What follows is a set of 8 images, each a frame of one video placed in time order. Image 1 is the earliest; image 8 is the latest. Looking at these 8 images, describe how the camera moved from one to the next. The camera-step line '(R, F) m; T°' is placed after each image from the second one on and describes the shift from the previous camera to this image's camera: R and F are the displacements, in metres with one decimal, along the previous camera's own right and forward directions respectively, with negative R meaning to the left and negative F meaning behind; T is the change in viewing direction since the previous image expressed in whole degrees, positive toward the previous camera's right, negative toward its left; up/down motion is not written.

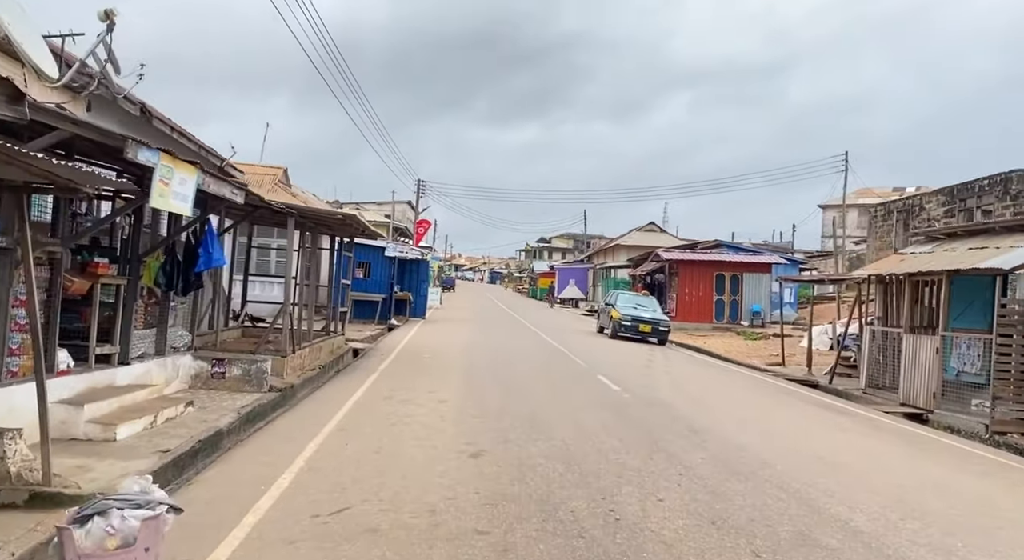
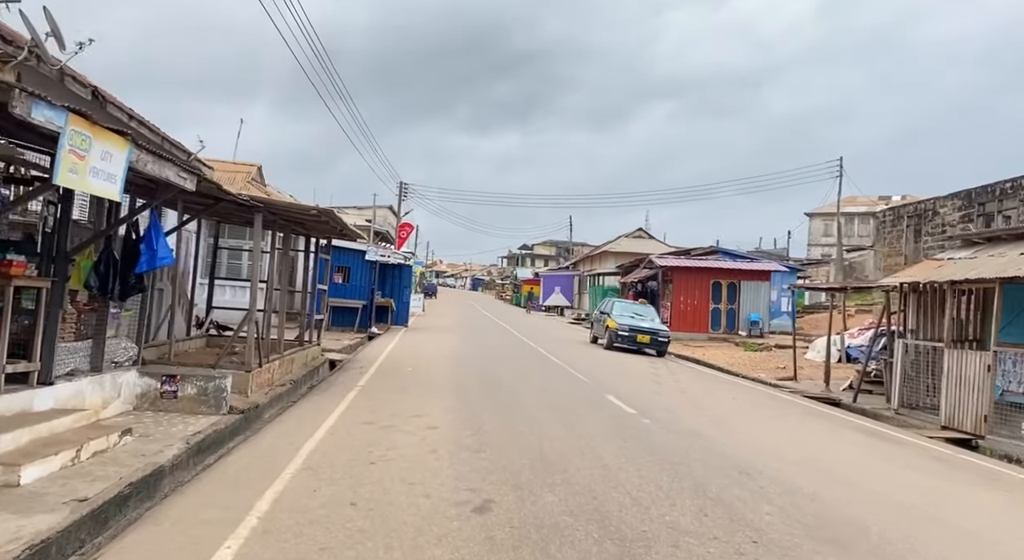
(-0.3, +1.1) m; +2°
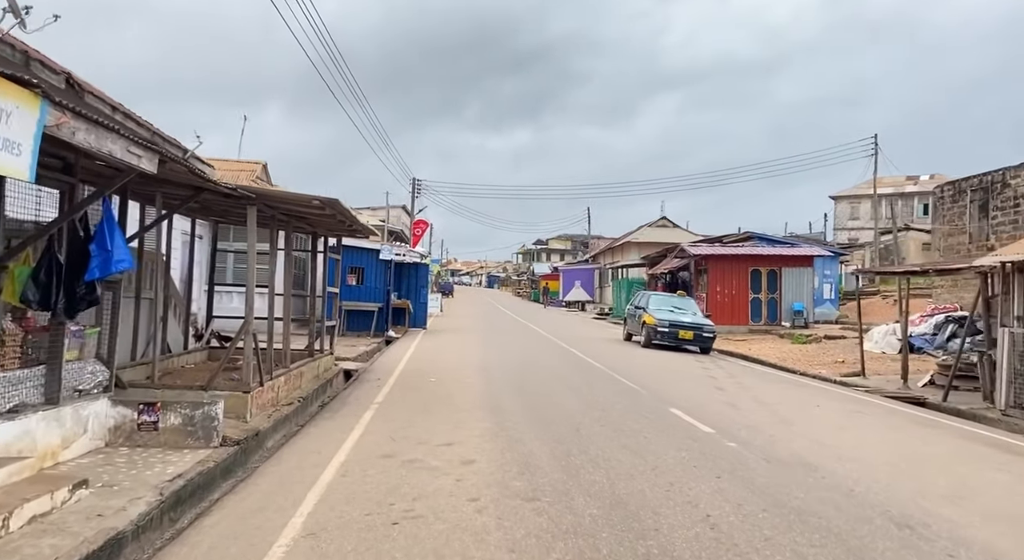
(-0.3, +1.4) m; -1°
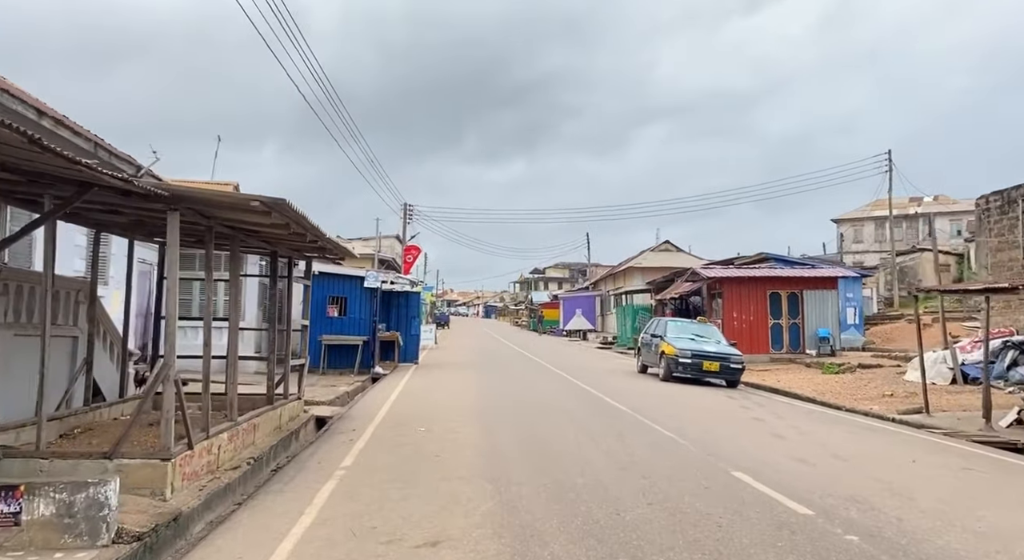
(-0.1, +1.8) m; 0°
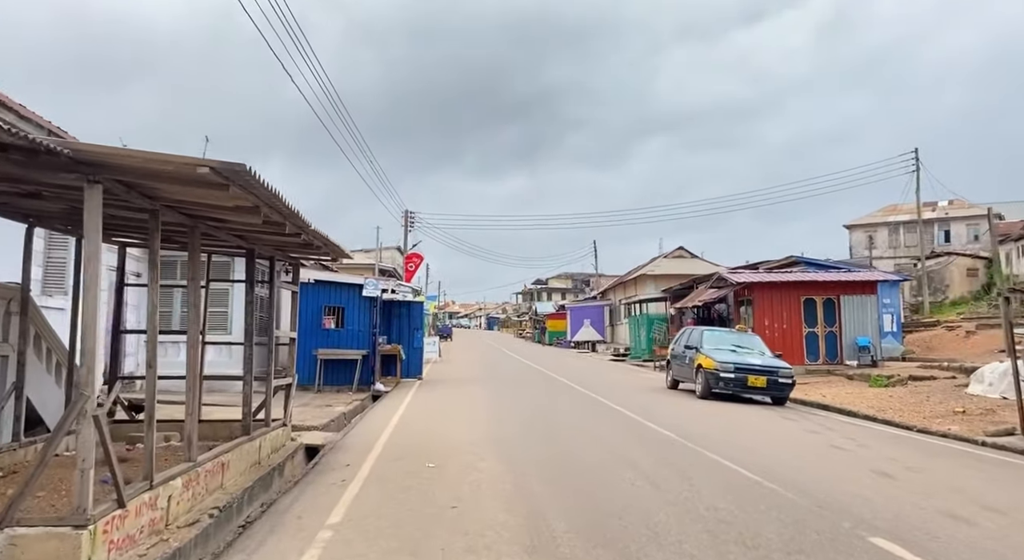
(-0.3, +1.5) m; 0°
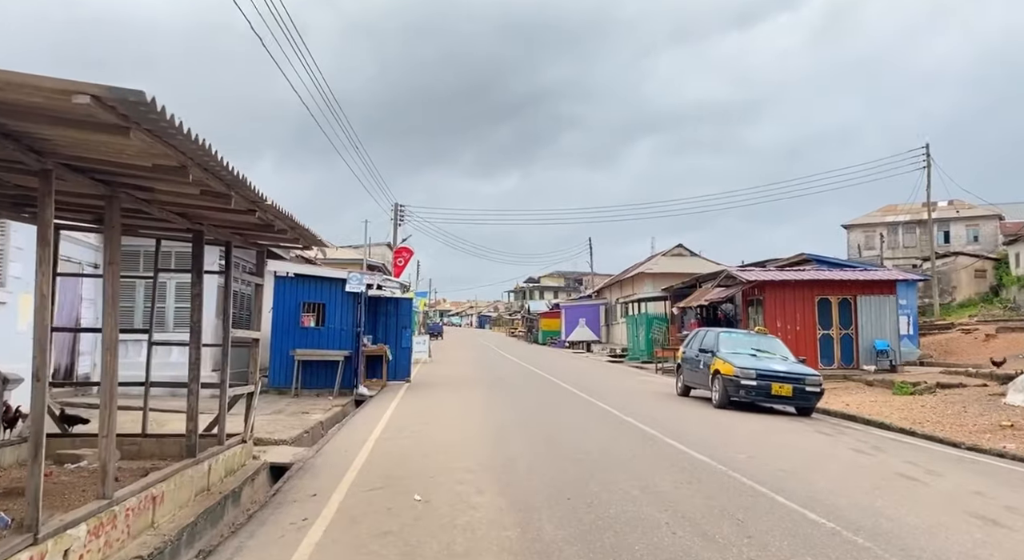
(-0.1, +1.3) m; +1°
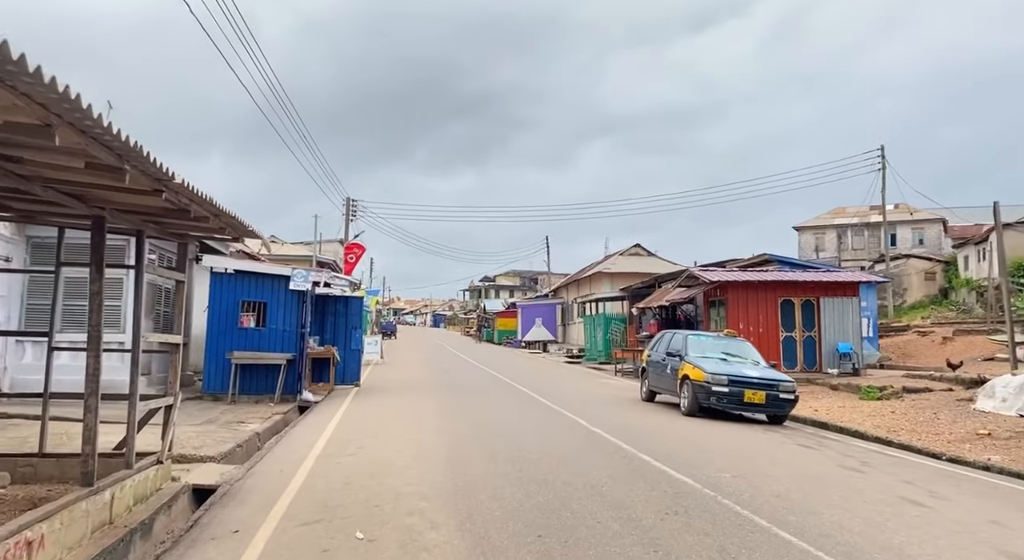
(-0.1, +0.9) m; +4°
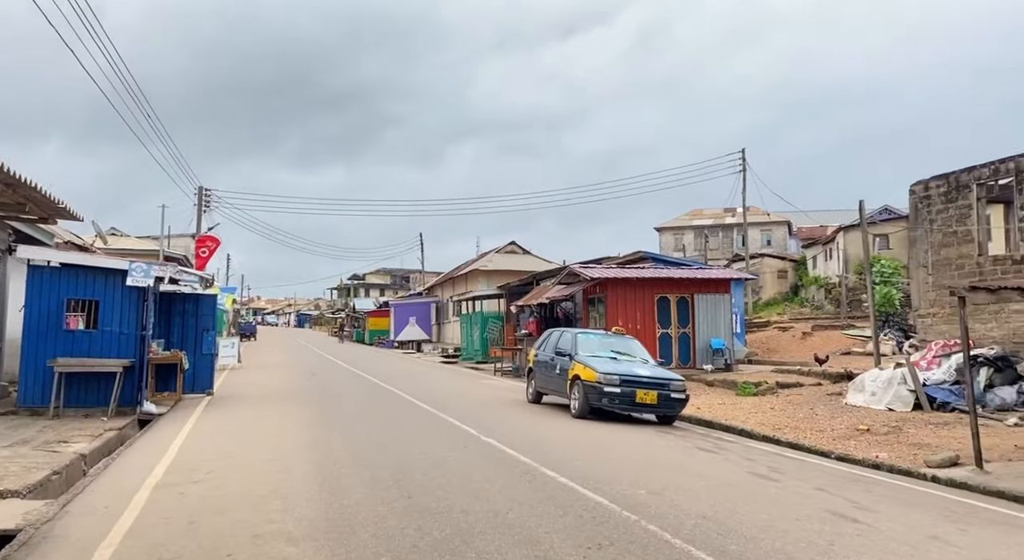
(-0.2, +1.3) m; +13°
